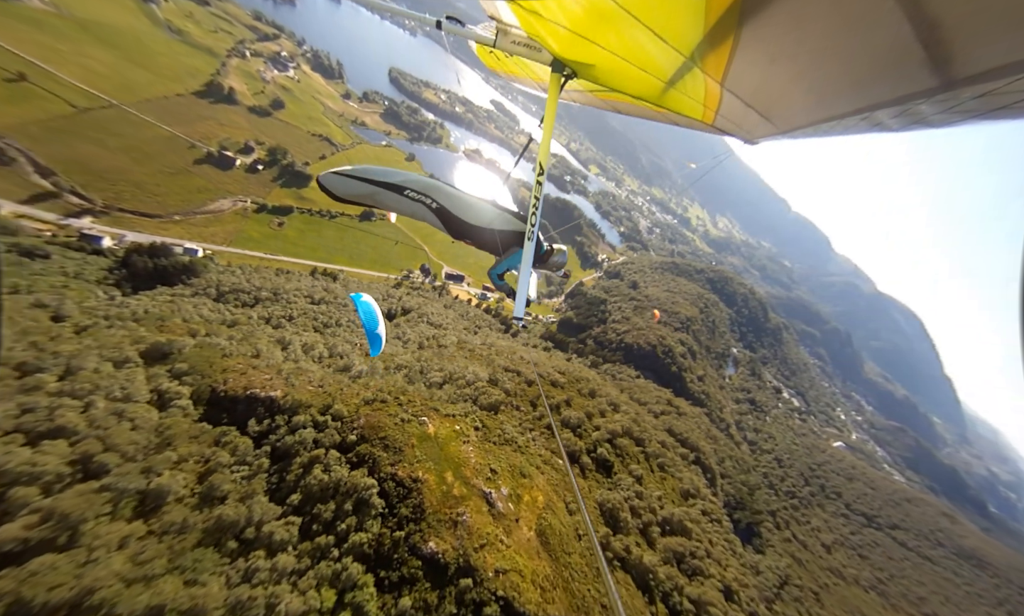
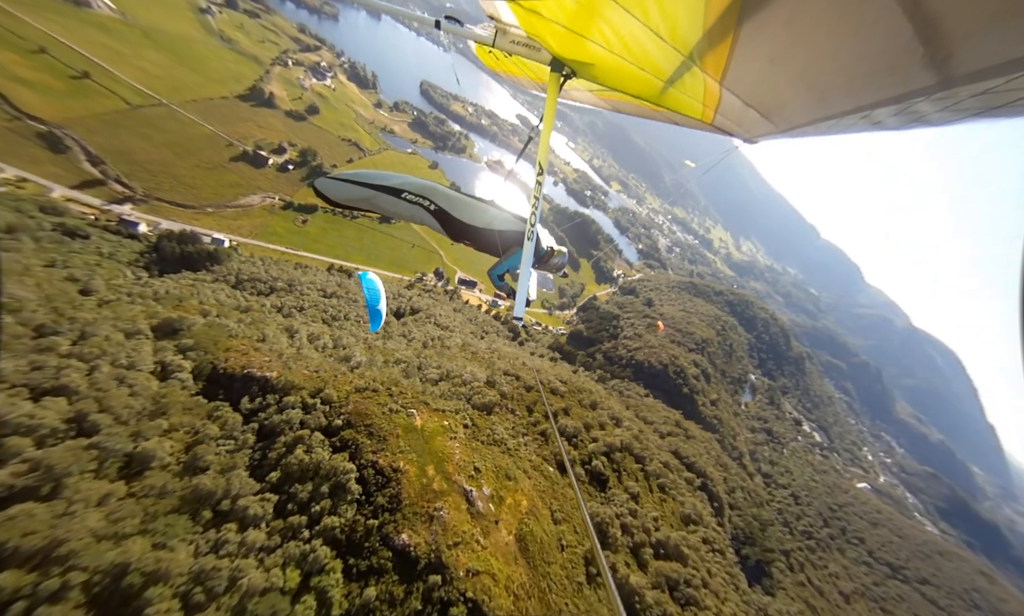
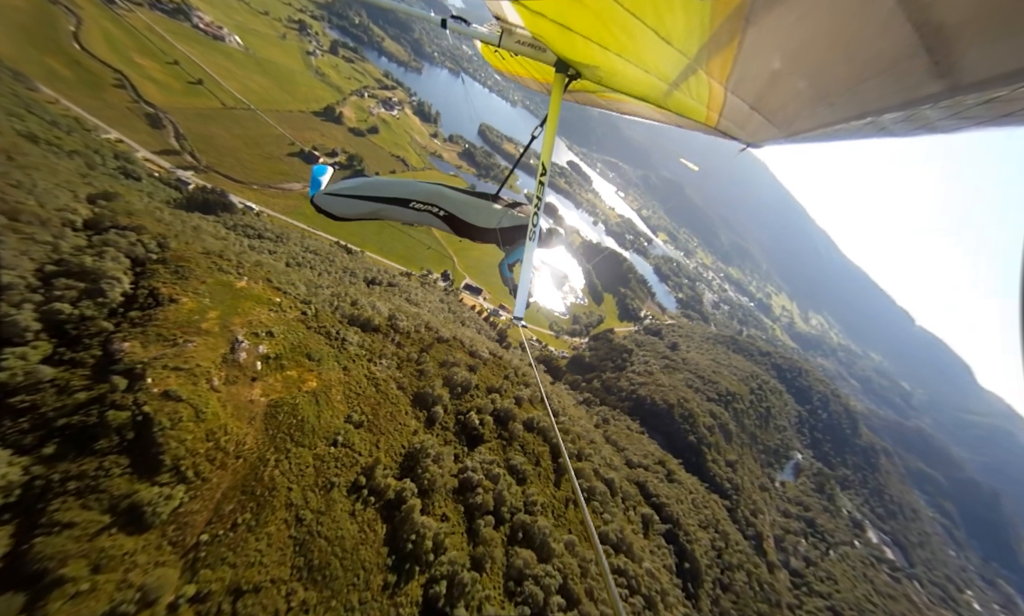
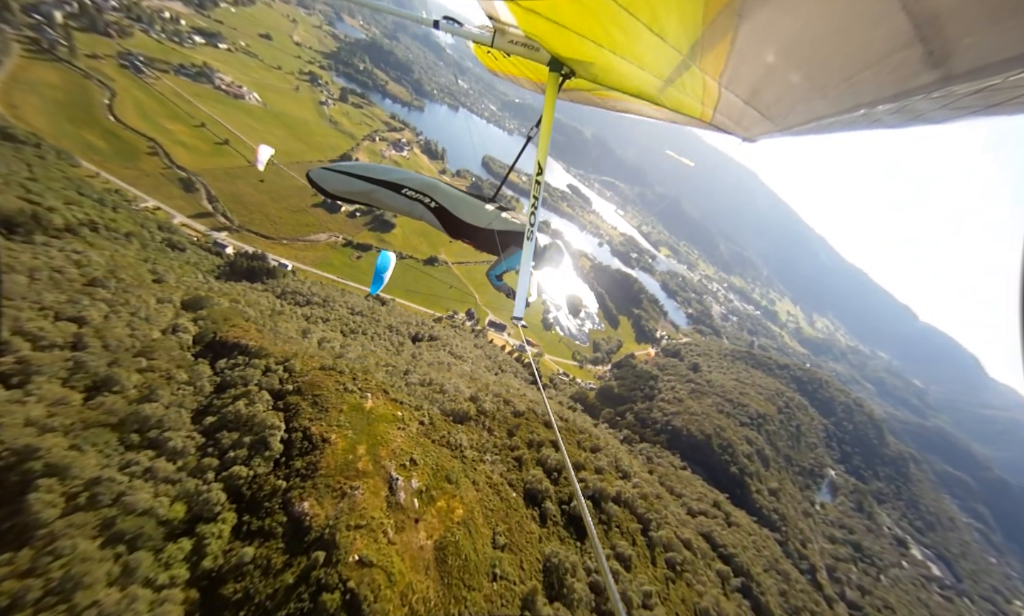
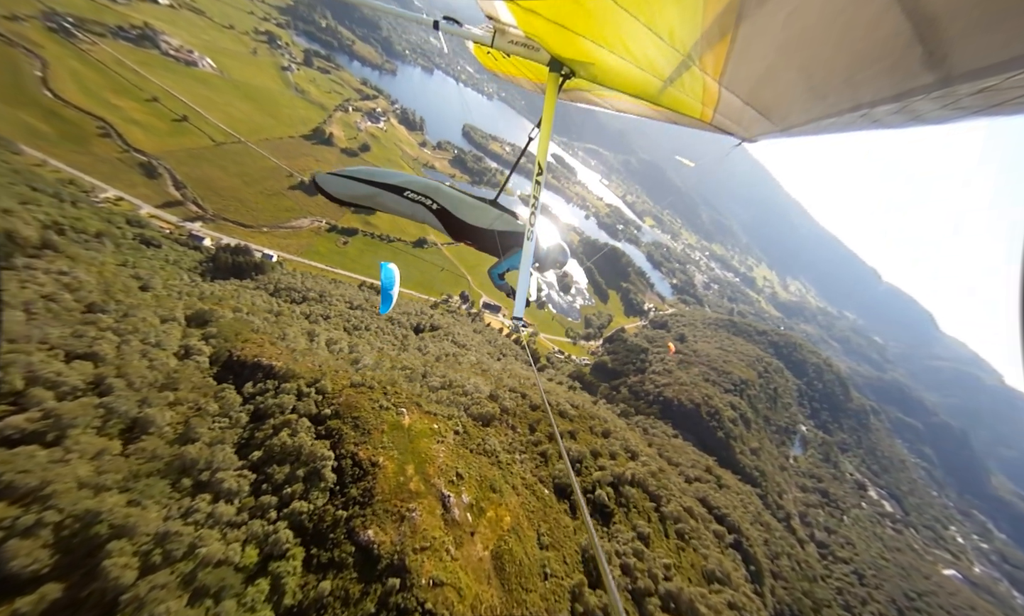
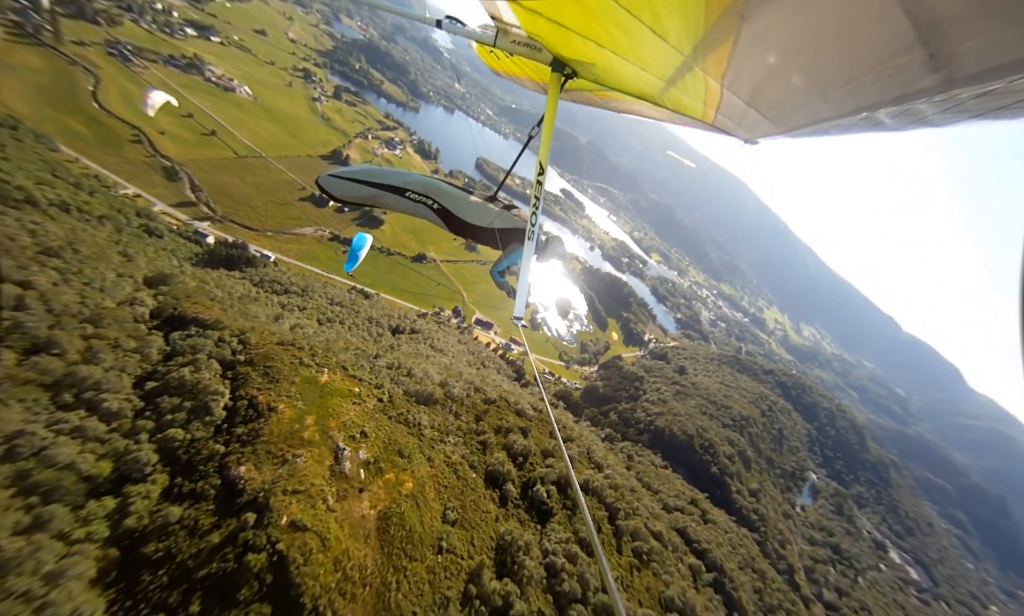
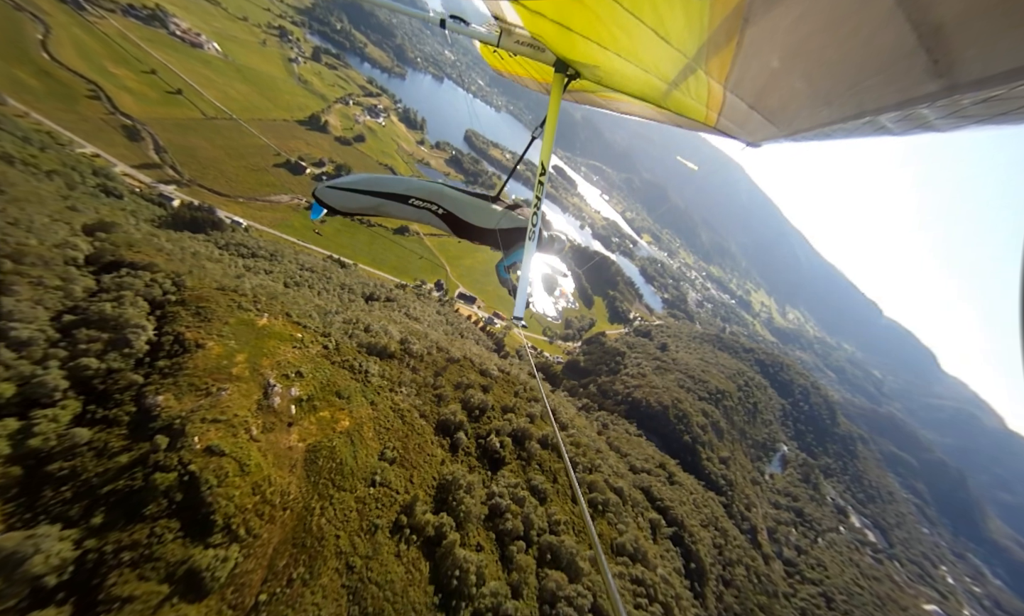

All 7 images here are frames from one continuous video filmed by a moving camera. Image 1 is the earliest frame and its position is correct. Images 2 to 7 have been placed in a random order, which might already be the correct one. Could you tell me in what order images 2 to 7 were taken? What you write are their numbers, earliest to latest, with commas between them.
2, 5, 4, 6, 7, 3
